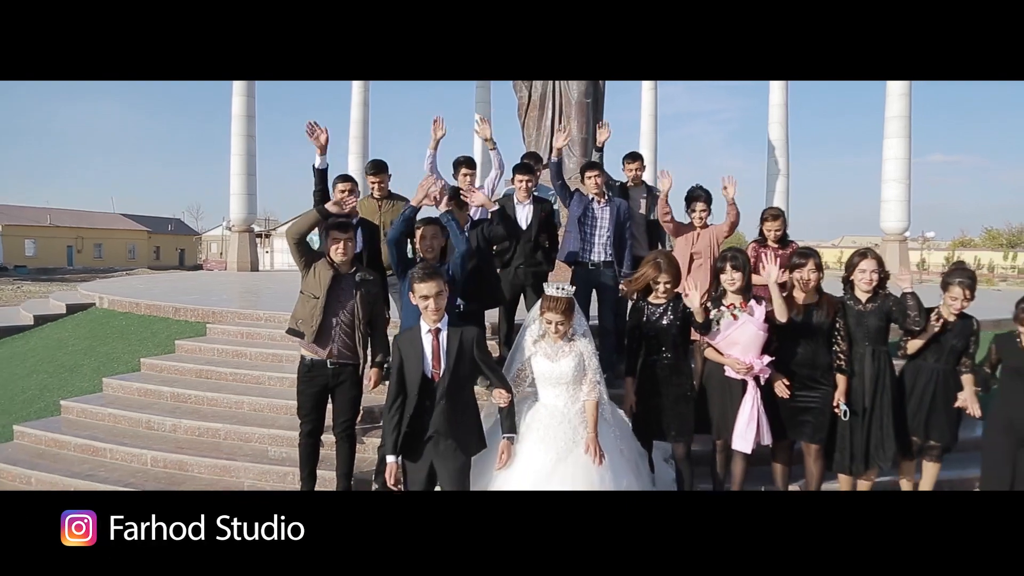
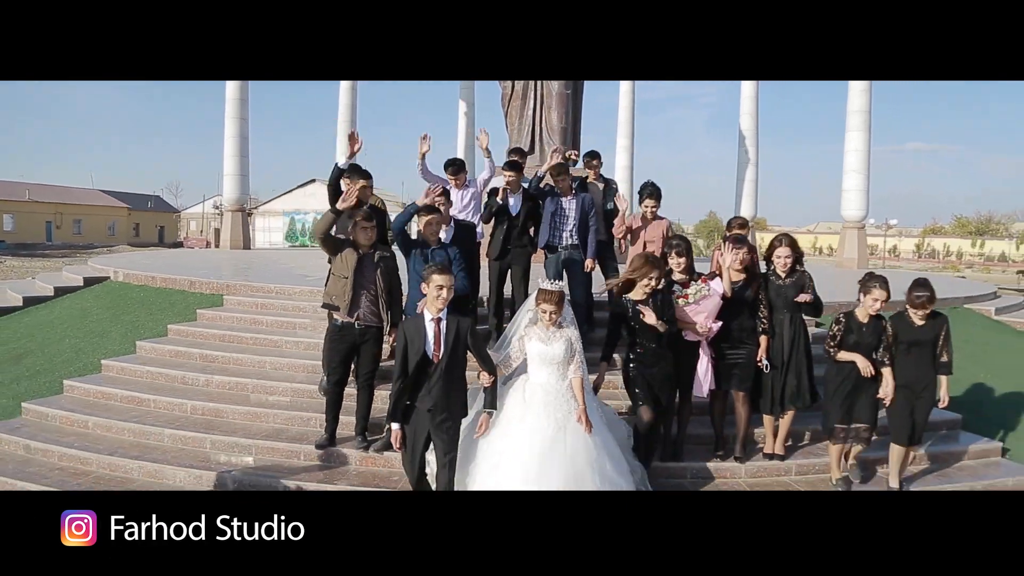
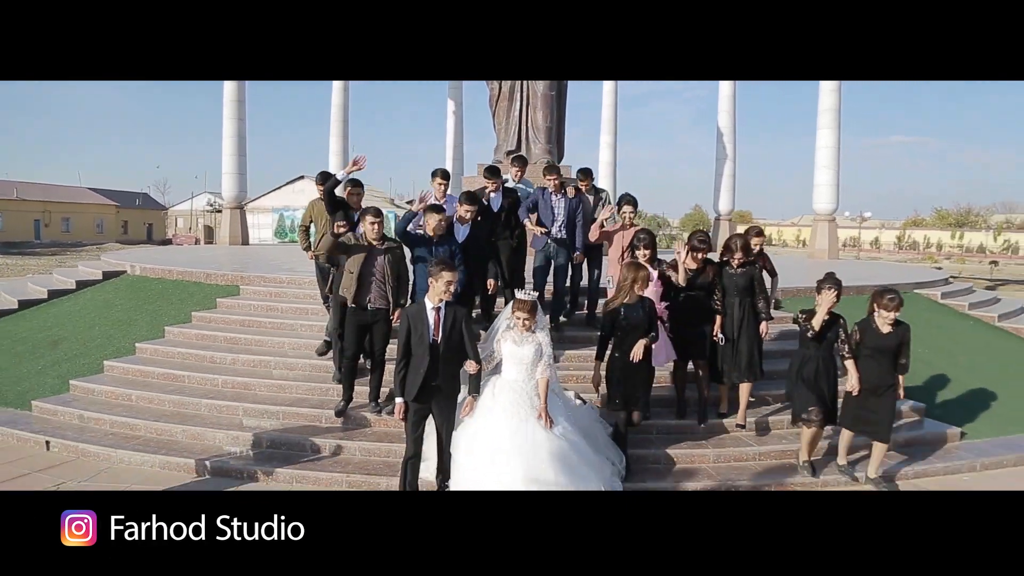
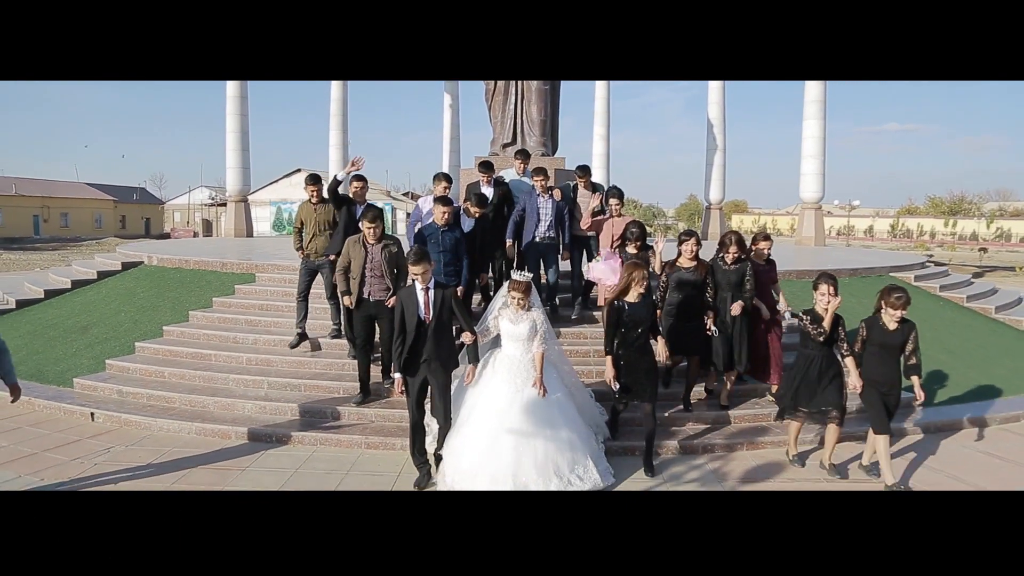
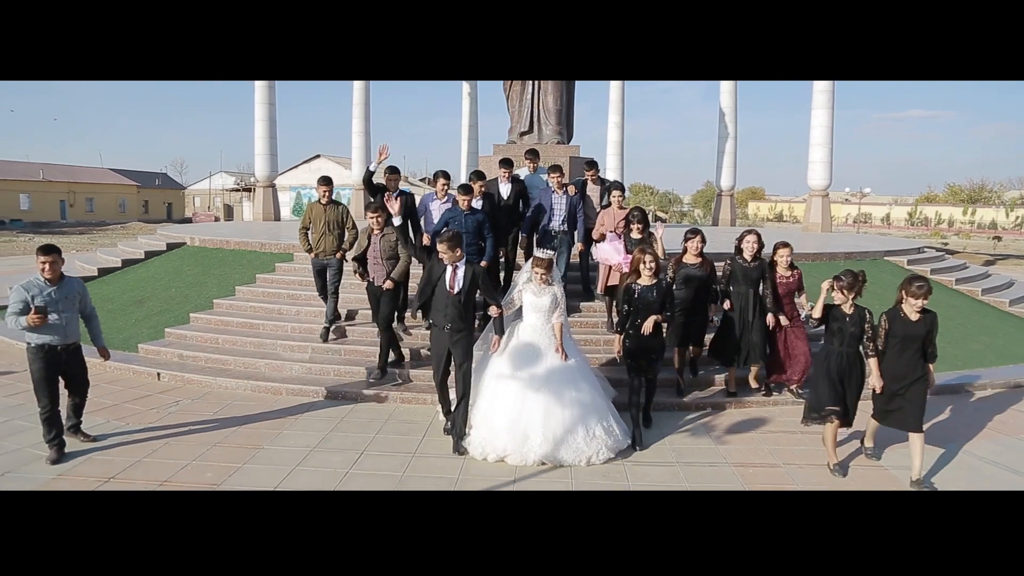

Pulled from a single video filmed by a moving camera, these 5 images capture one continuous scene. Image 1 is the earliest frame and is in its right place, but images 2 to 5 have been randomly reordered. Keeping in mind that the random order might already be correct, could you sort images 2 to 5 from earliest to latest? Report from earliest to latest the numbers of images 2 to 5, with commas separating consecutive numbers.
2, 3, 4, 5
